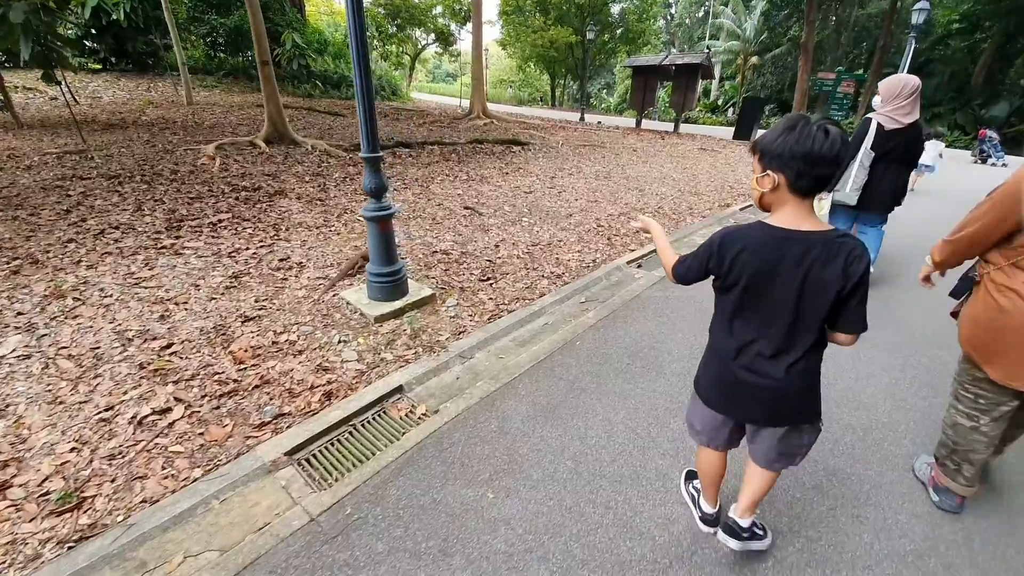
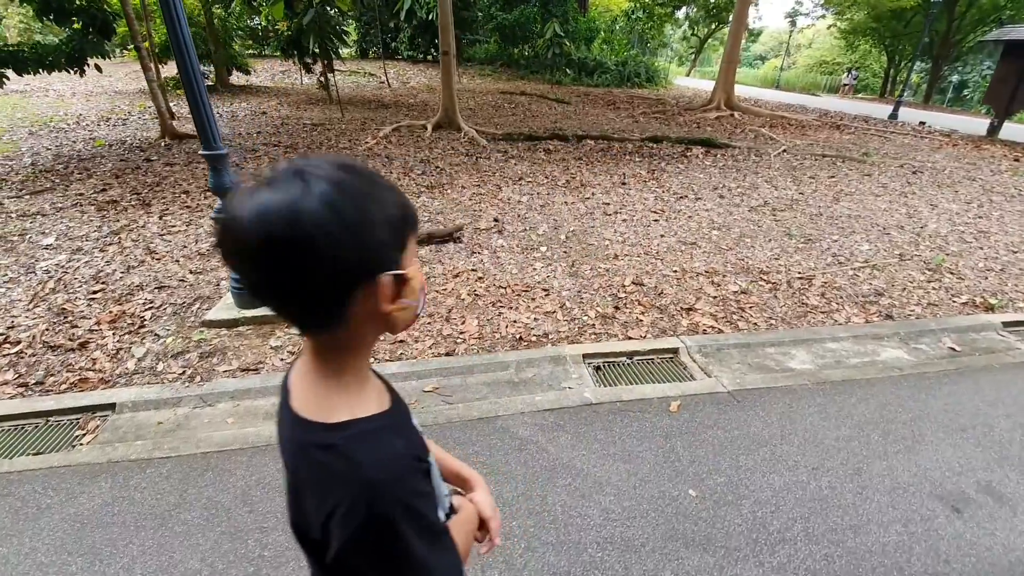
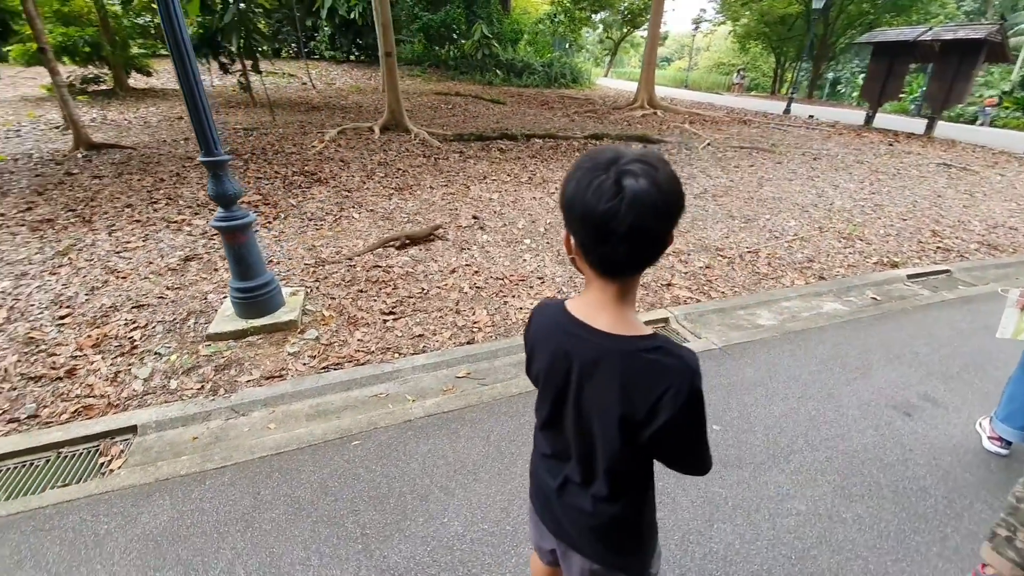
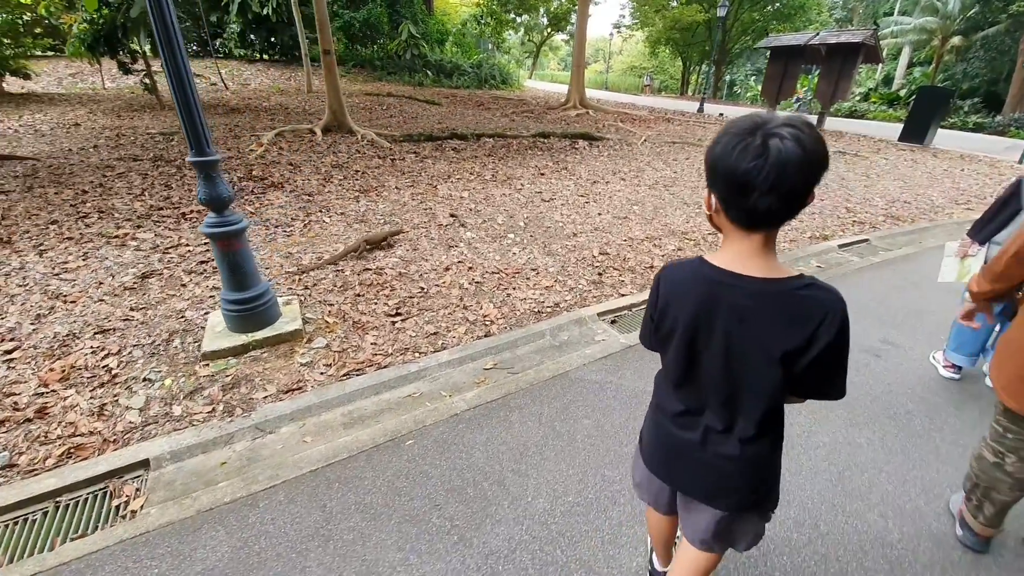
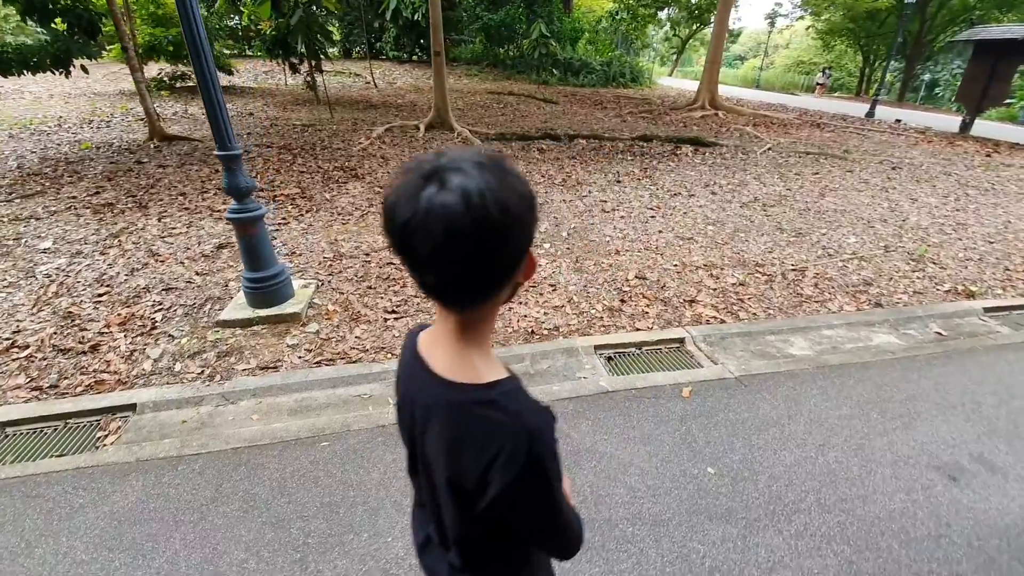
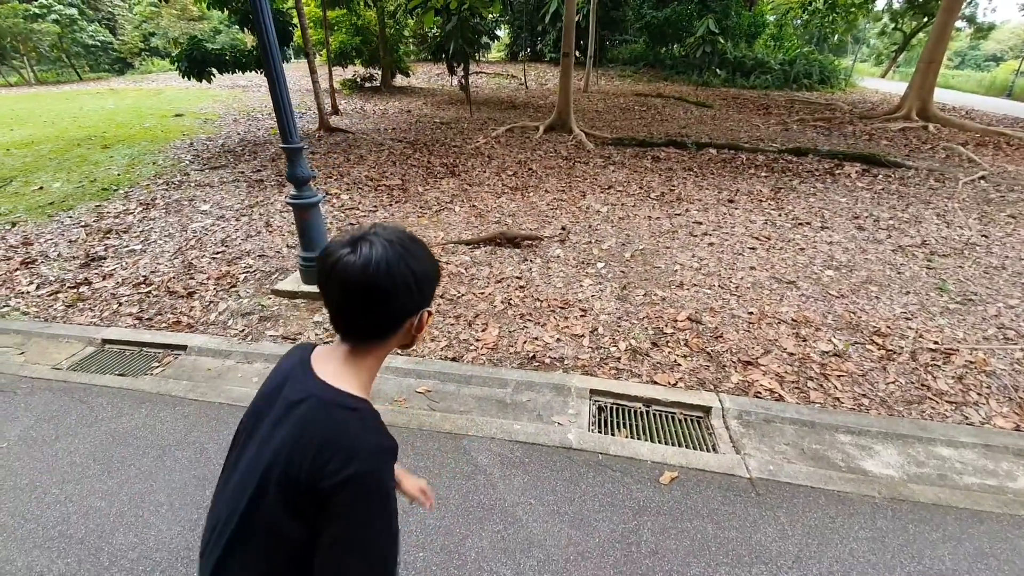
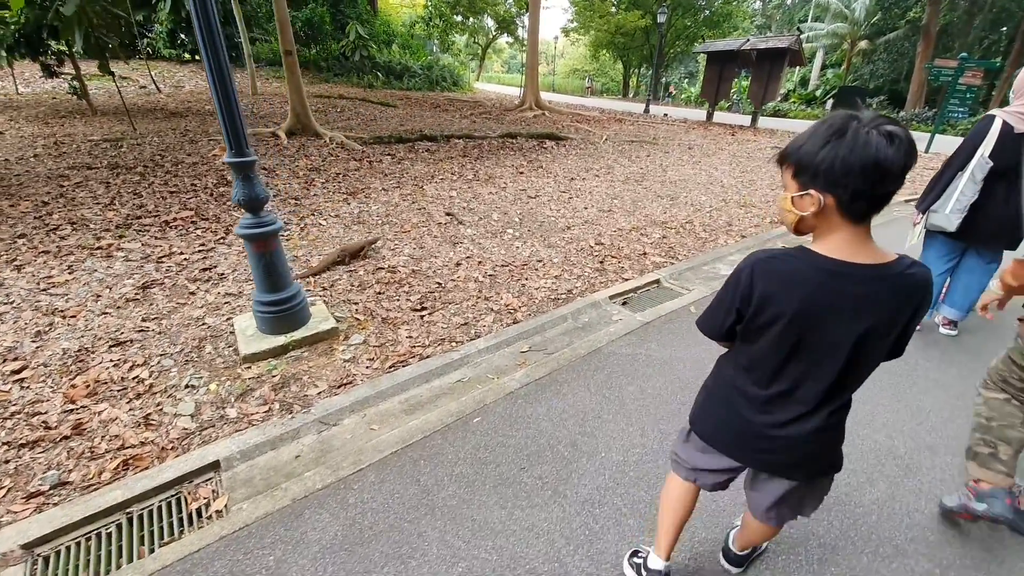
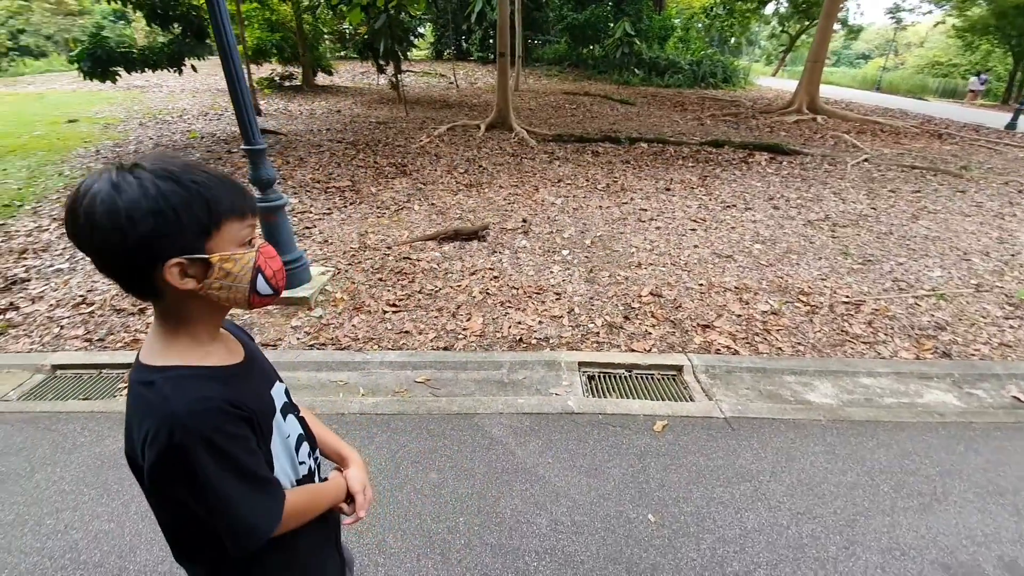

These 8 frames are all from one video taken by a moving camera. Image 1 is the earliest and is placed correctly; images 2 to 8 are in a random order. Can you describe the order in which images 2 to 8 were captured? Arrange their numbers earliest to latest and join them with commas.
7, 4, 3, 5, 2, 8, 6
